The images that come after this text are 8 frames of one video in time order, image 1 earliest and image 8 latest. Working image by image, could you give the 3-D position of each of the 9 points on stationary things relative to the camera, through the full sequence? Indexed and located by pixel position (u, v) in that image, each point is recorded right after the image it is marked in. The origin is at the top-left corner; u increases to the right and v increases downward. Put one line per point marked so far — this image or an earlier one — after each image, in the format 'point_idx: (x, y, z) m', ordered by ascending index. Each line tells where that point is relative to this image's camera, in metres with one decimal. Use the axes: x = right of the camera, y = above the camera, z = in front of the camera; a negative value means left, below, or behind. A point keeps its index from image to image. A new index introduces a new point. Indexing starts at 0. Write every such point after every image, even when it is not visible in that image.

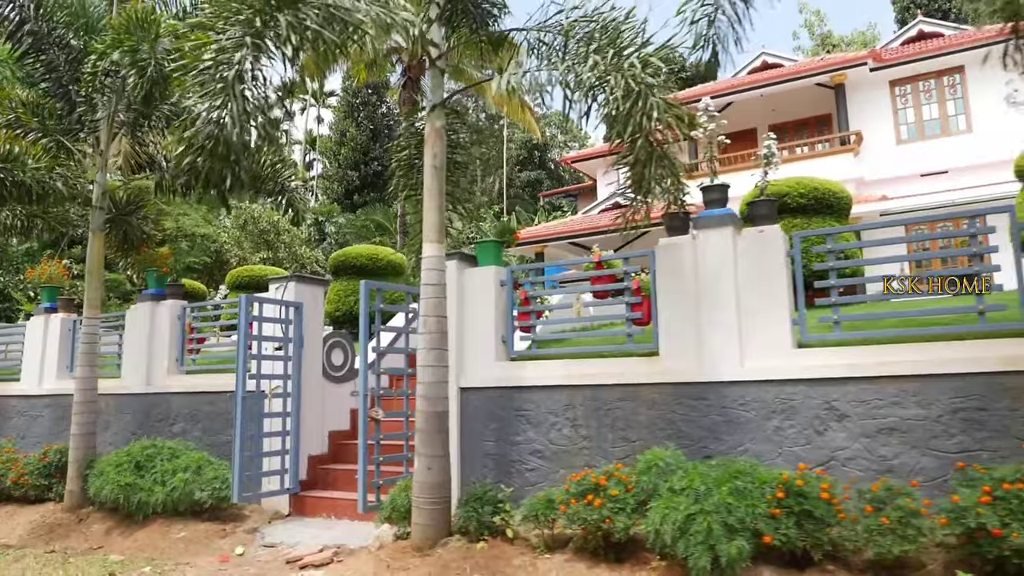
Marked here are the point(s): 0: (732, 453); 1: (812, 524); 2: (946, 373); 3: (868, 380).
0: (+1.3, -0.9, +5.4) m
1: (+1.4, -1.1, +4.3) m
2: (+2.2, -0.4, +4.8) m
3: (+1.9, -0.5, +5.0) m
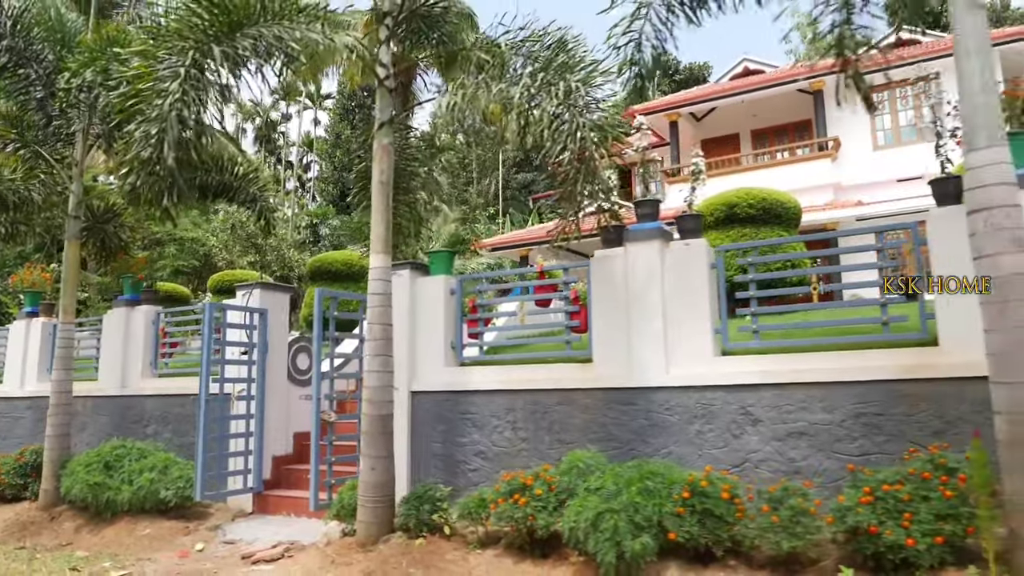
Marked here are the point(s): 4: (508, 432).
0: (+0.9, -1.0, +5.7) m
1: (+1.0, -1.1, +4.6) m
2: (+1.8, -0.5, +5.1) m
3: (+1.5, -0.6, +5.3) m
4: (0.0, -1.0, +6.4) m
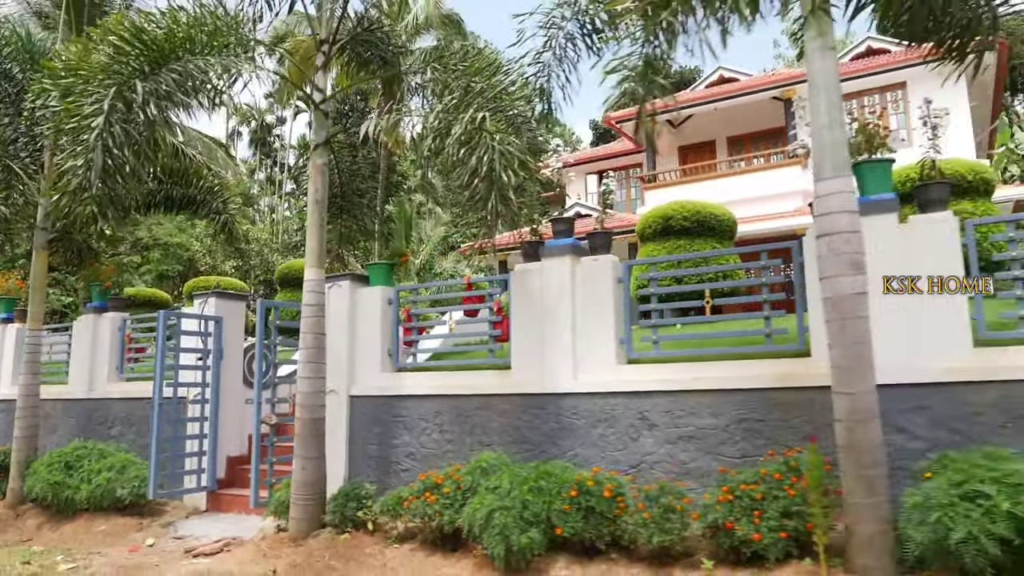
0: (+0.4, -1.1, +6.1) m
1: (+0.5, -1.2, +5.0) m
2: (+1.3, -0.6, +5.5) m
3: (+1.0, -0.6, +5.7) m
4: (-0.6, -1.1, +6.8) m
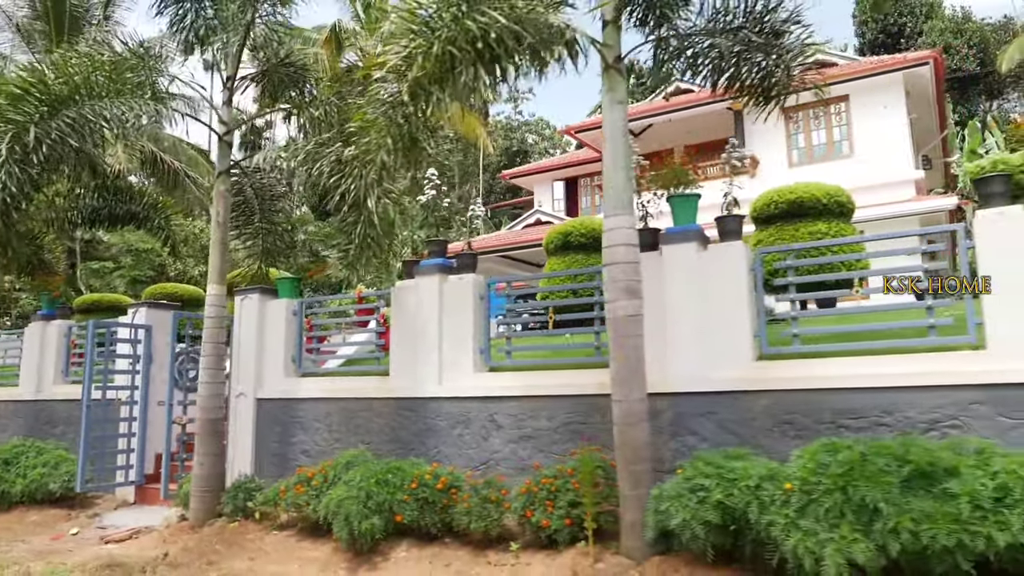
0: (-0.6, -1.2, +6.8) m
1: (-0.5, -1.3, +5.8) m
2: (+0.3, -0.7, +6.2) m
3: (0.0, -0.8, +6.5) m
4: (-1.5, -1.2, +7.5) m
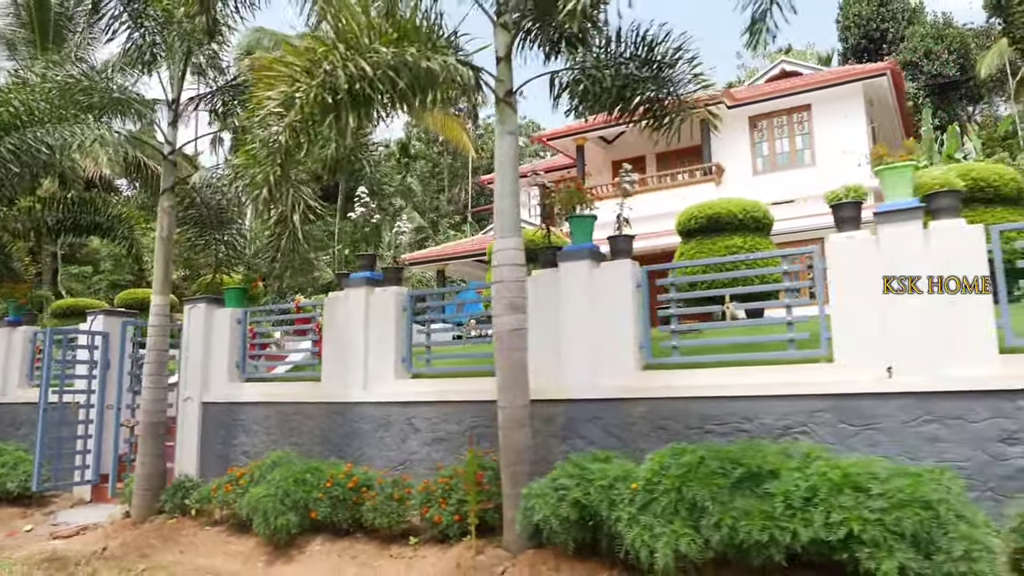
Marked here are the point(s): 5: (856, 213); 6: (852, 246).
0: (-1.2, -1.3, +7.3) m
1: (-1.1, -1.4, +6.2) m
2: (-0.3, -0.8, +6.7) m
3: (-0.6, -0.9, +6.9) m
4: (-2.1, -1.3, +8.0) m
5: (+2.0, +0.4, +5.4) m
6: (+1.9, +0.2, +5.3) m
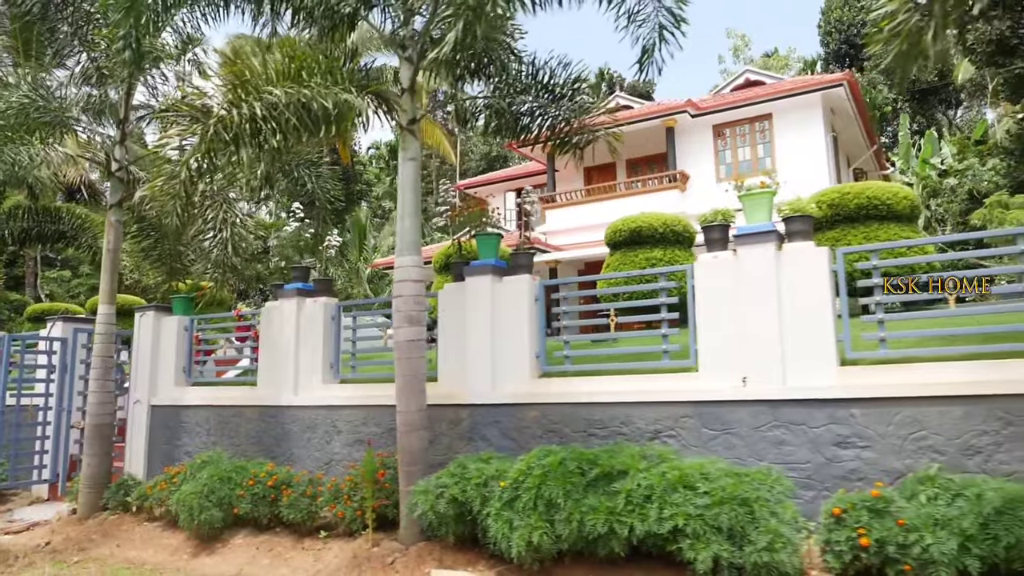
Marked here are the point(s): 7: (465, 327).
0: (-1.9, -1.4, +7.8) m
1: (-1.8, -1.5, +6.7) m
2: (-1.0, -0.9, +7.2) m
3: (-1.3, -0.9, +7.4) m
4: (-2.8, -1.4, +8.5) m
5: (+1.3, +0.3, +5.9) m
6: (+1.3, +0.1, +5.8) m
7: (-0.3, -0.3, +6.8) m
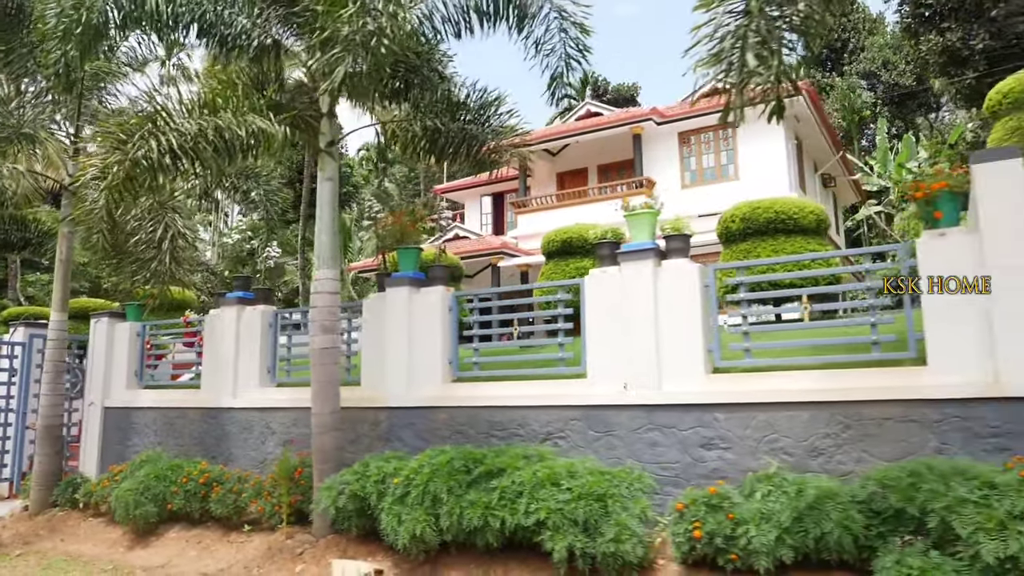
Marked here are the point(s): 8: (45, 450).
0: (-2.5, -1.5, +8.2) m
1: (-2.4, -1.6, +7.2) m
2: (-1.6, -1.0, +7.6) m
3: (-1.9, -1.0, +7.9) m
4: (-3.4, -1.4, +9.0) m
5: (+0.7, +0.3, +6.4) m
6: (+0.6, +0.1, +6.2) m
7: (-1.0, -0.4, +7.3) m
8: (-4.3, -1.5, +8.6) m
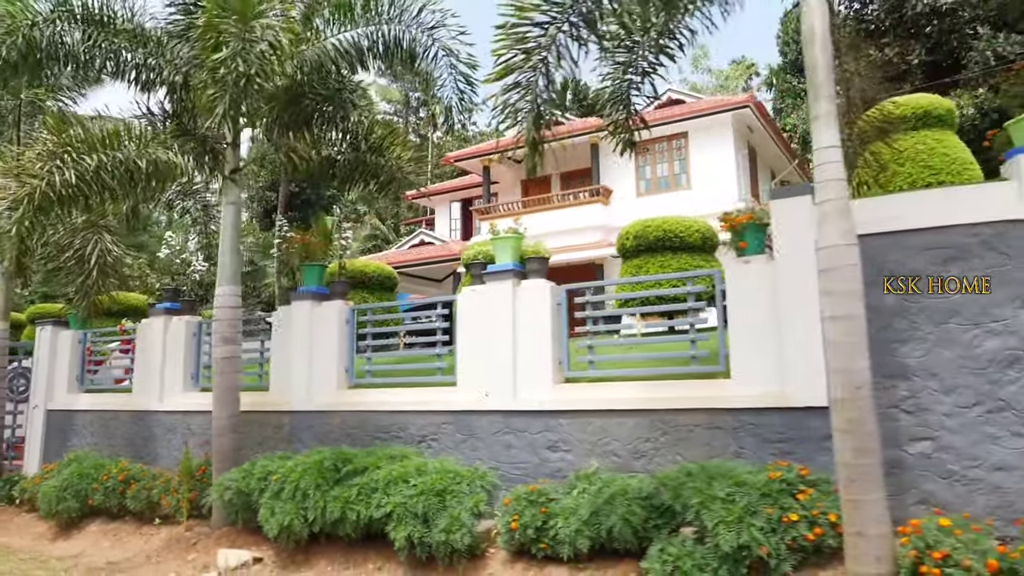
0: (-3.4, -1.6, +8.9) m
1: (-3.3, -1.7, +7.8) m
2: (-2.5, -1.1, +8.3) m
3: (-2.8, -1.1, +8.5) m
4: (-4.3, -1.5, +9.6) m
5: (-0.2, +0.1, +7.0) m
6: (-0.3, -0.1, +6.9) m
7: (-1.9, -0.5, +7.9) m
8: (-5.2, -1.6, +9.2) m
